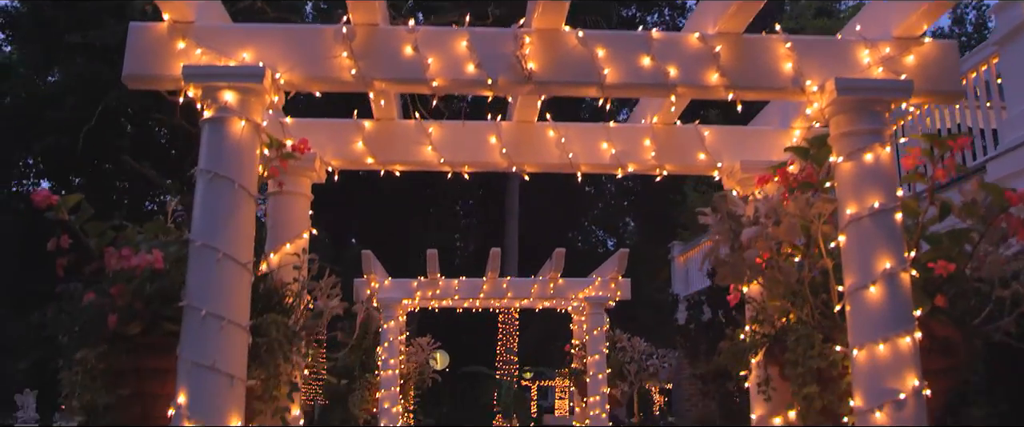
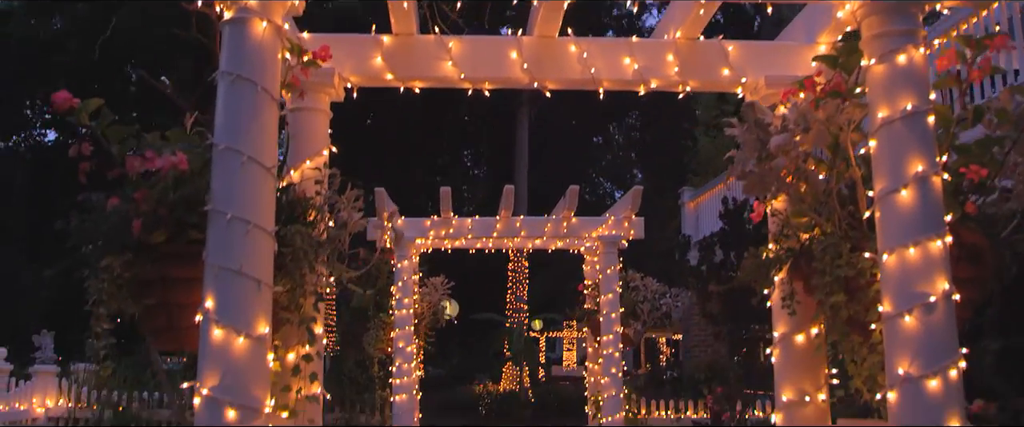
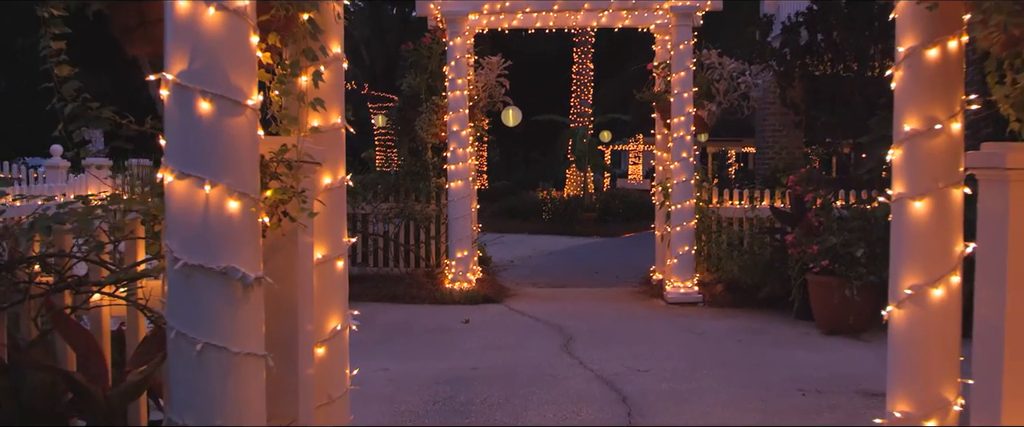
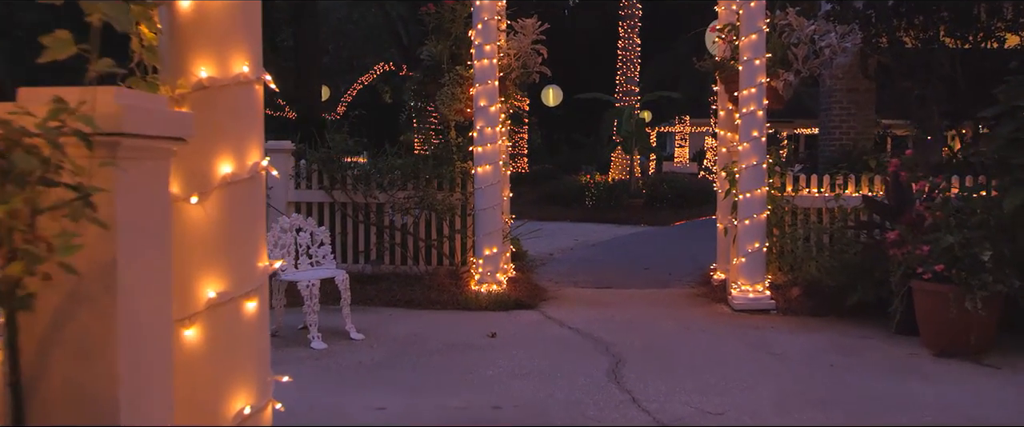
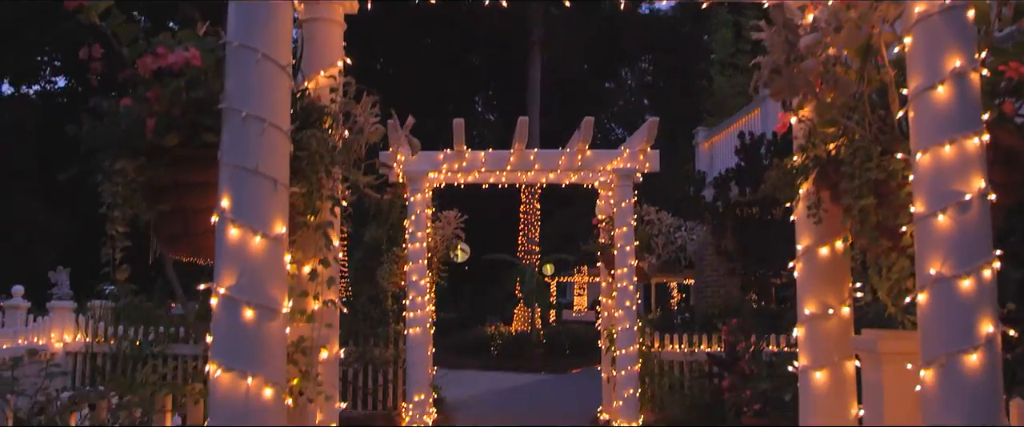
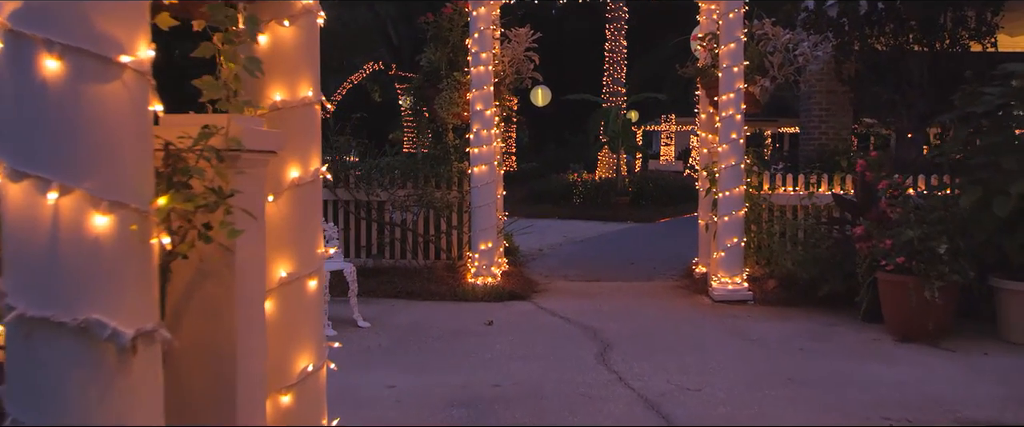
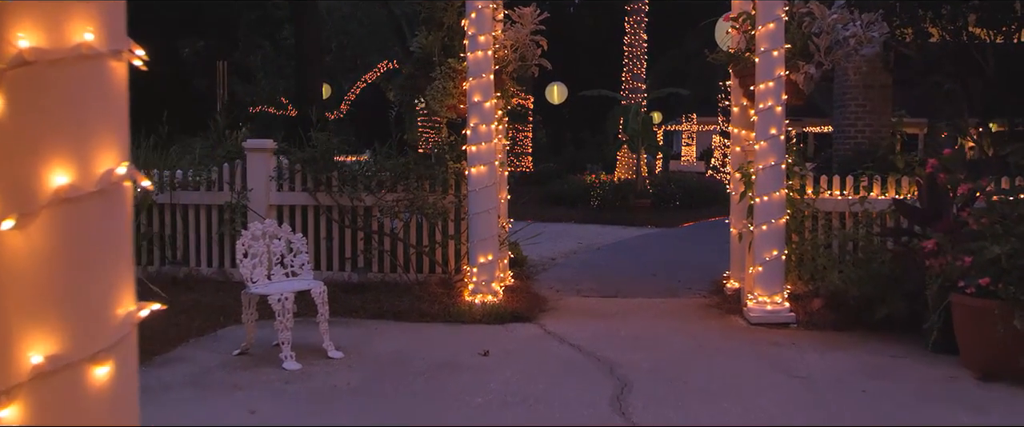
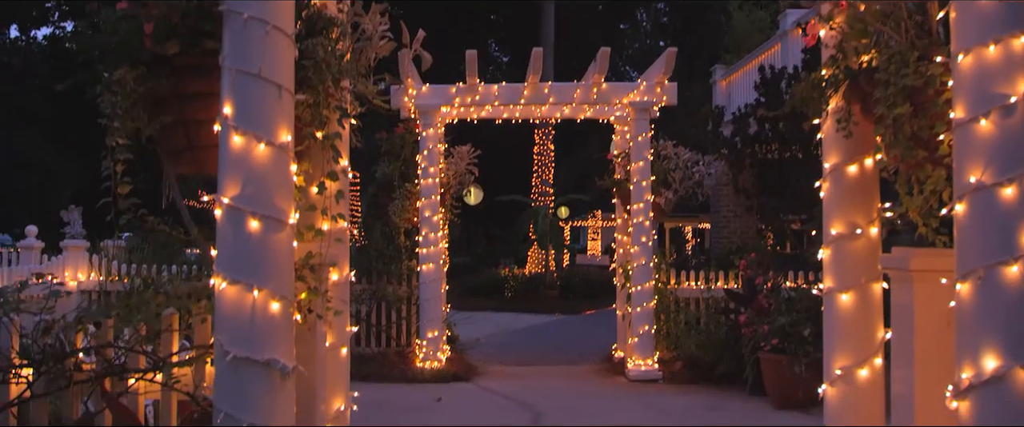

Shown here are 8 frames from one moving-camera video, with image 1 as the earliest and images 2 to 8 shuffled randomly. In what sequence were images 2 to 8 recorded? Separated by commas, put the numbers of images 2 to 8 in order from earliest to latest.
2, 5, 8, 3, 6, 4, 7
